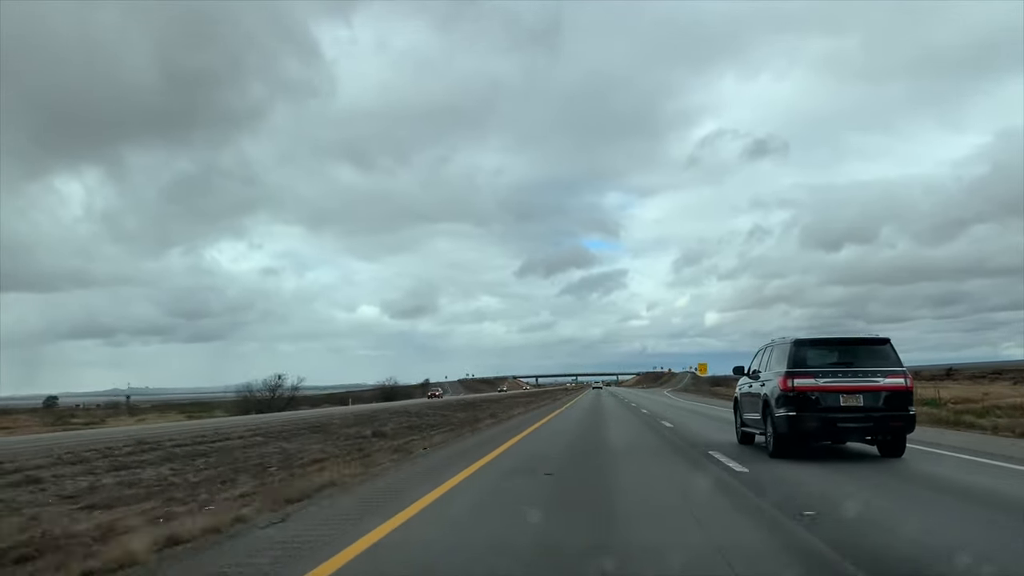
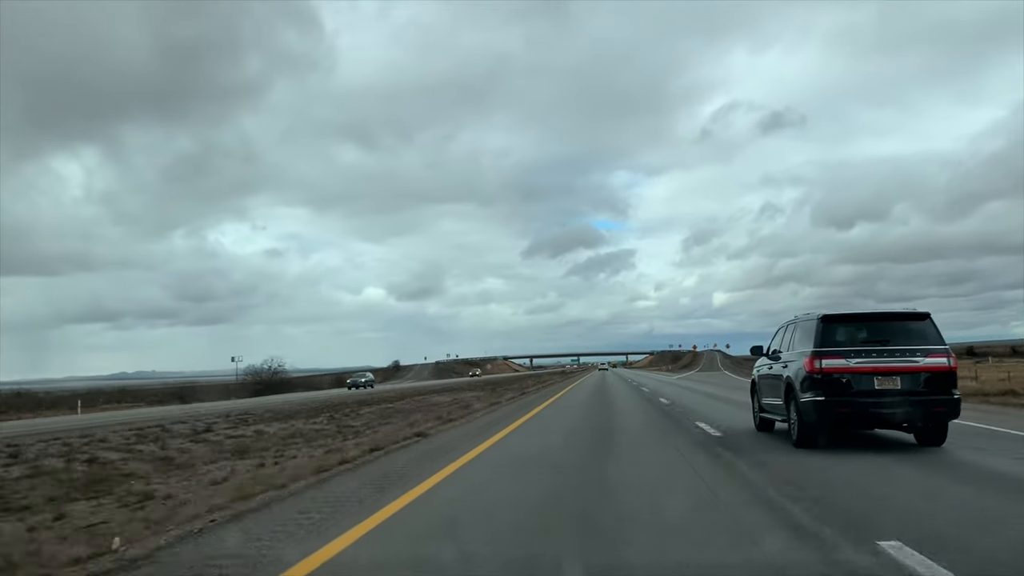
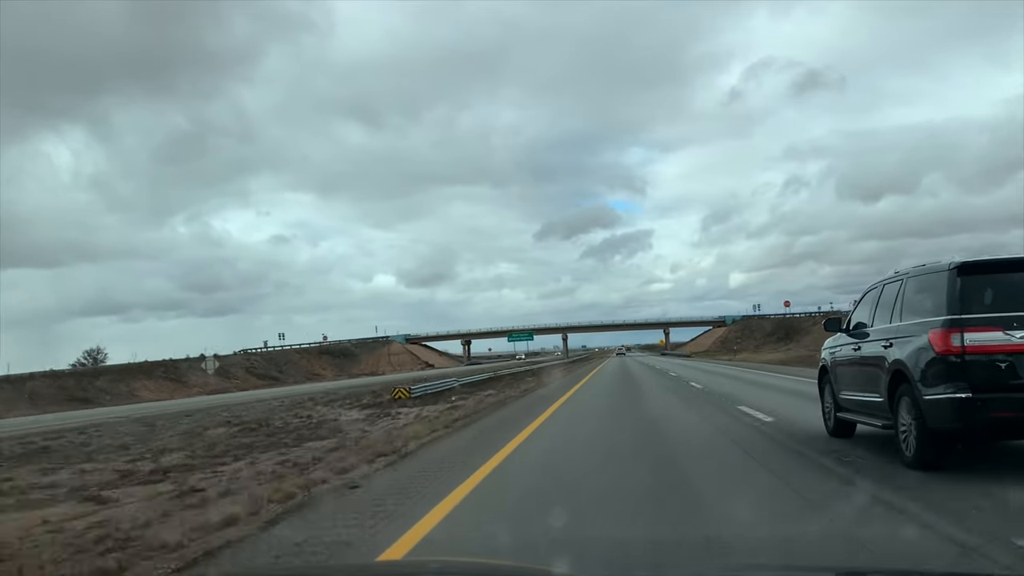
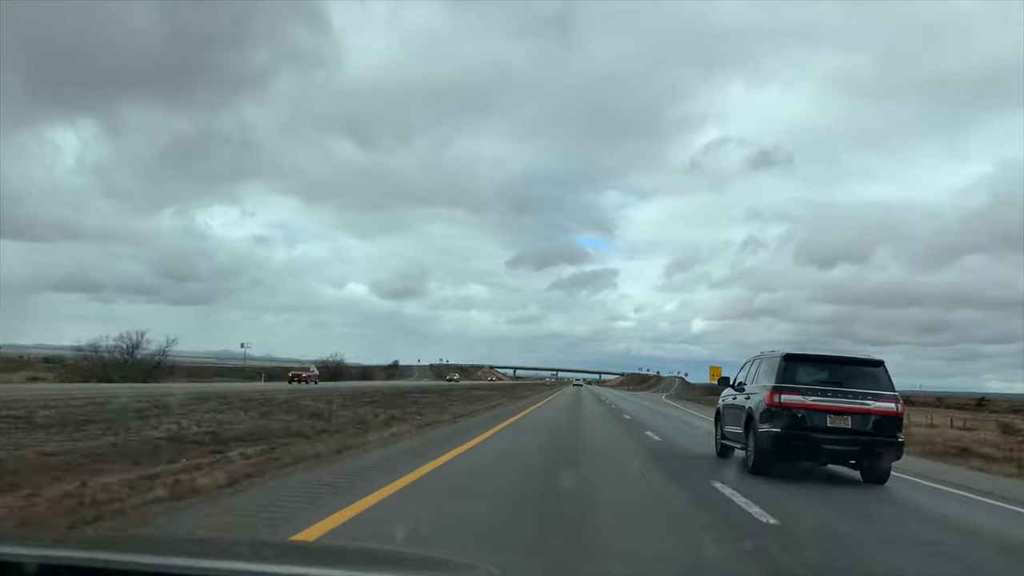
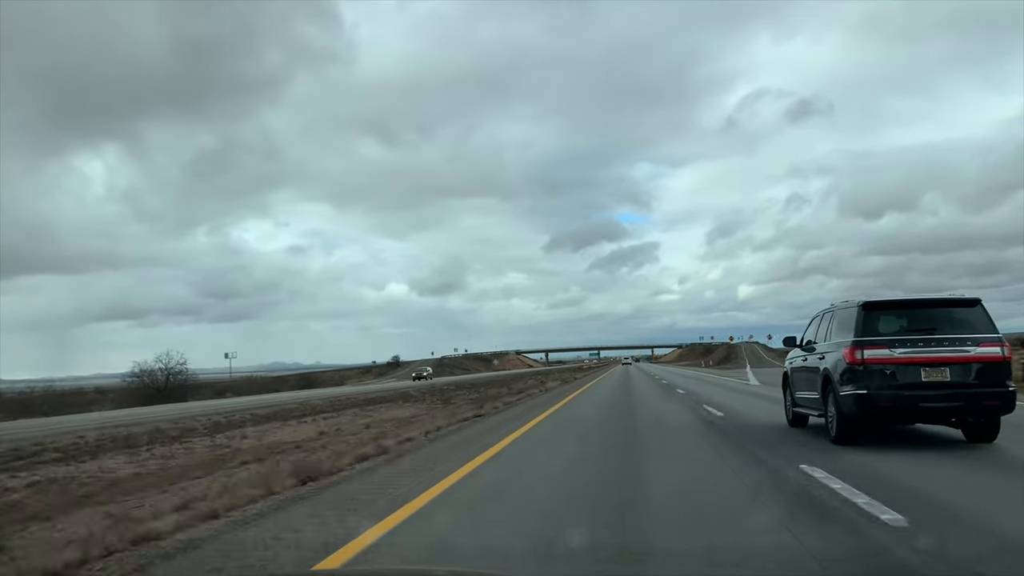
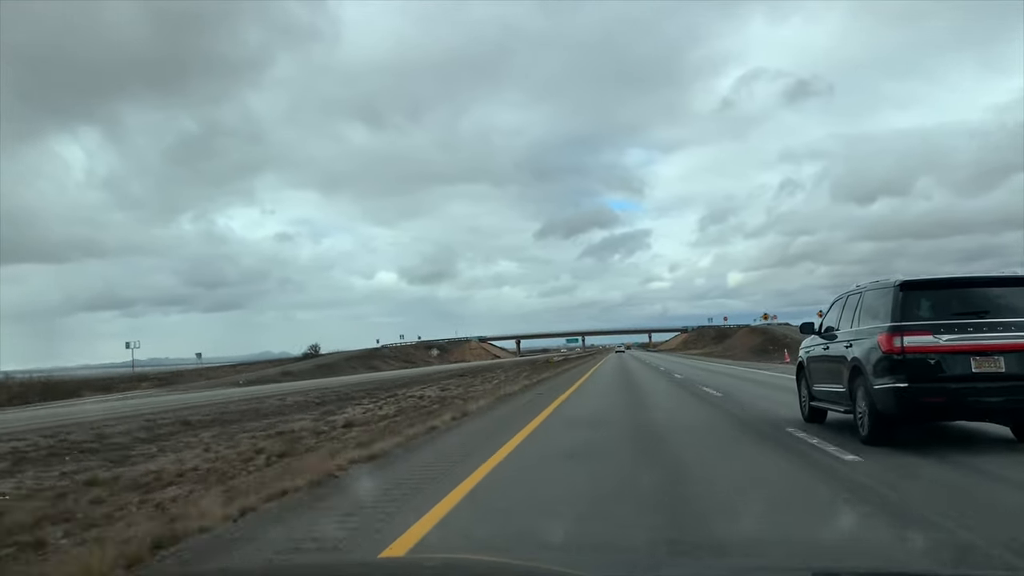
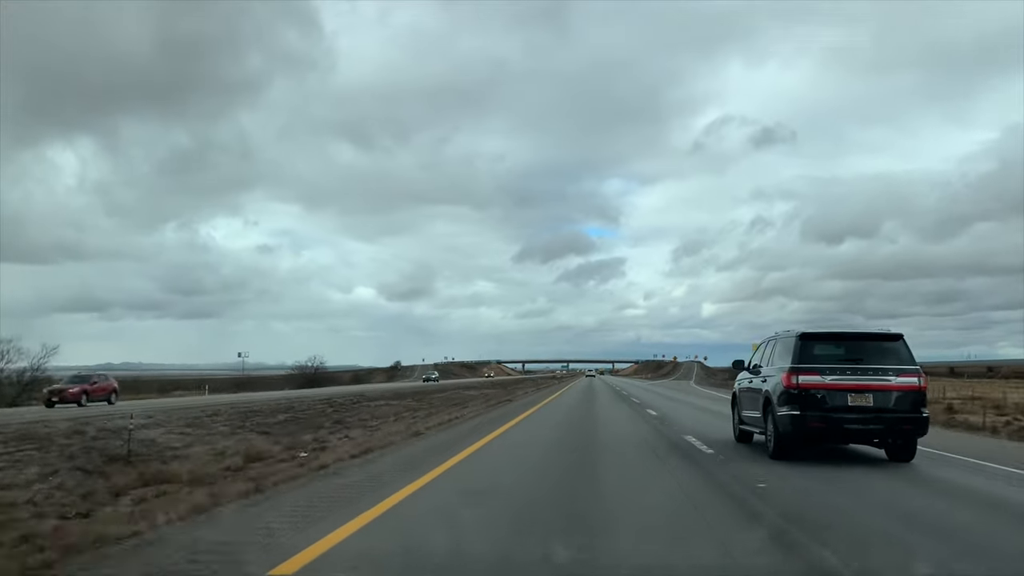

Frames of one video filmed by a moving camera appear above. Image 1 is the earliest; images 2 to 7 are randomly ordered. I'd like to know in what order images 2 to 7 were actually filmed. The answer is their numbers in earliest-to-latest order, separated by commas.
4, 7, 2, 5, 6, 3
